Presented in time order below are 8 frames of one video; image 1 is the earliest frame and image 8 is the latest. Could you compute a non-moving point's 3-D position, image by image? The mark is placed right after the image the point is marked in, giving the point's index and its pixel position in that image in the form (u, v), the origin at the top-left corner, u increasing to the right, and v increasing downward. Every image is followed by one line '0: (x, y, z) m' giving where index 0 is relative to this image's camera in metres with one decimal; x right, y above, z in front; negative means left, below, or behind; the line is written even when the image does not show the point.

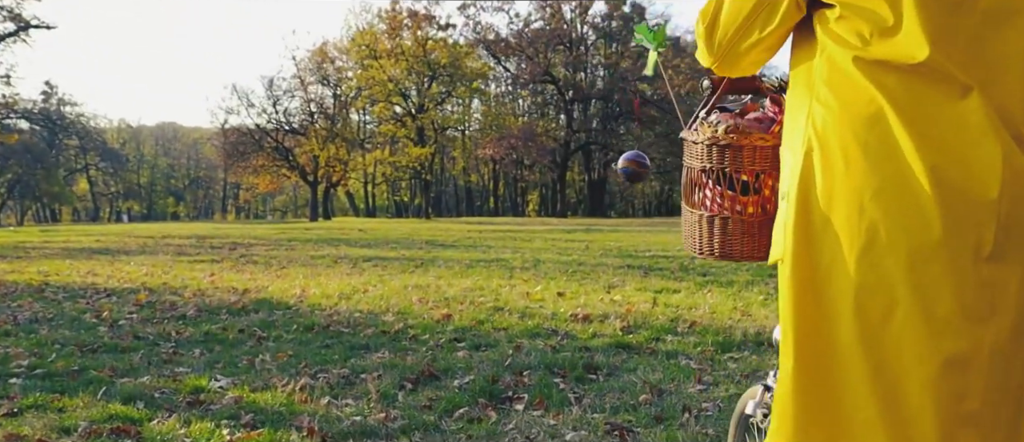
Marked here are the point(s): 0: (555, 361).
0: (+0.3, -0.9, +5.5) m
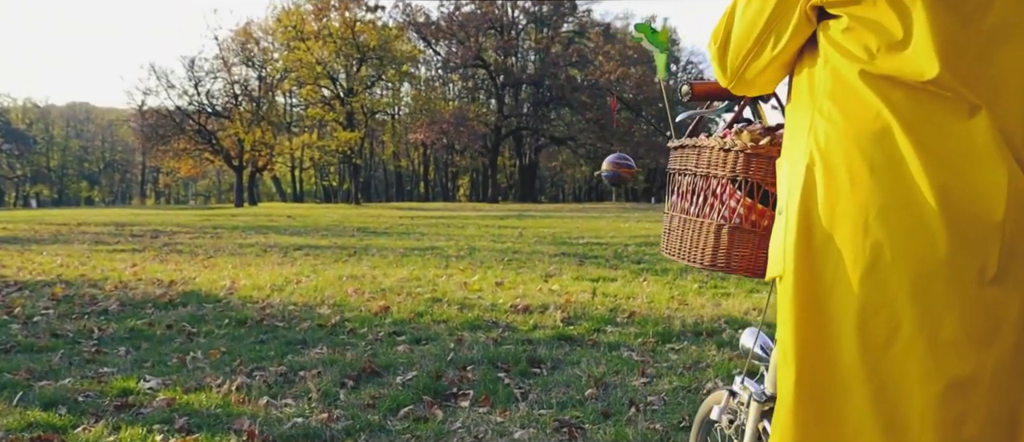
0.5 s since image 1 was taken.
0: (-0.1, -0.8, +5.5) m
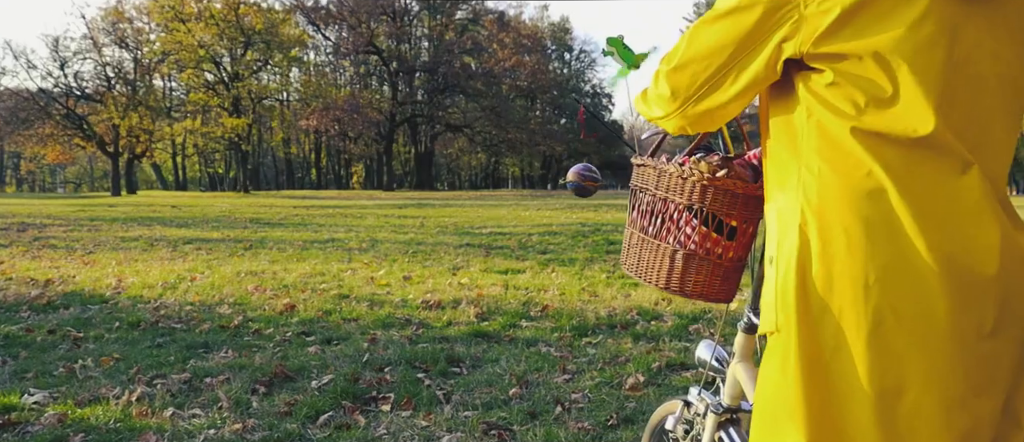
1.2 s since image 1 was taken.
0: (-0.6, -0.8, +5.4) m
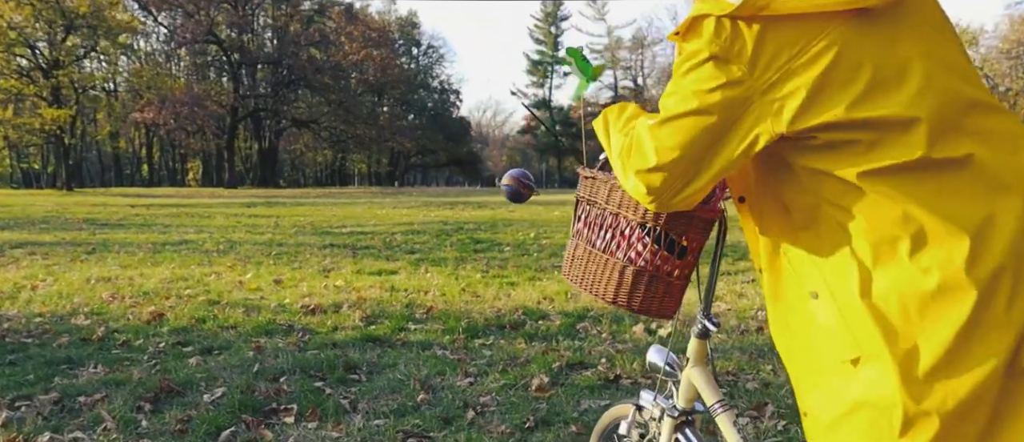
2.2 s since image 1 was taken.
0: (-1.2, -0.8, +5.2) m
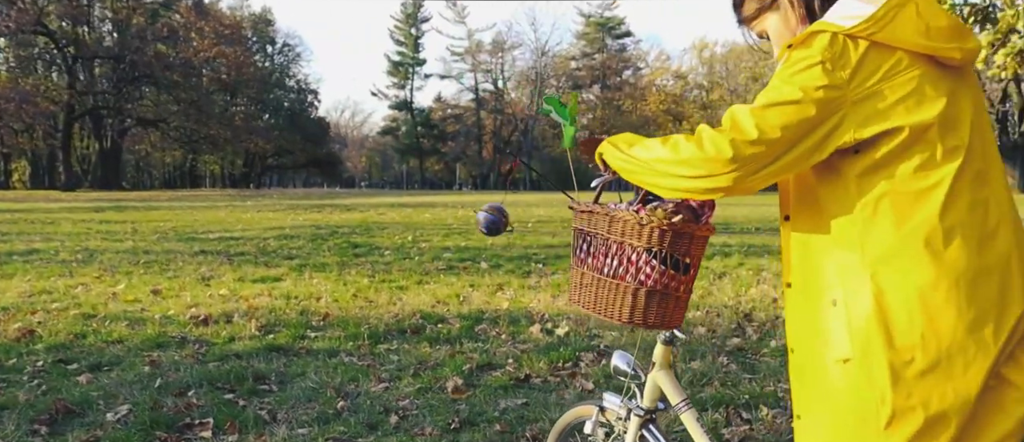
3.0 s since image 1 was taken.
0: (-1.8, -0.9, +5.2) m
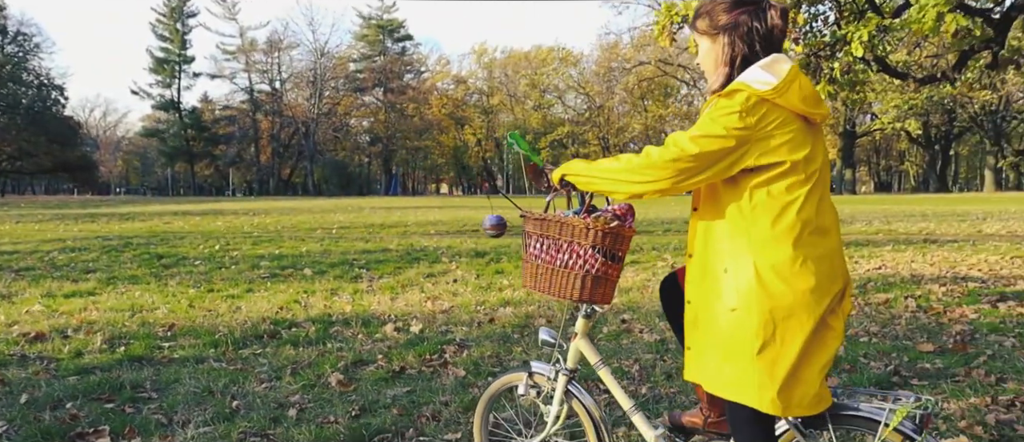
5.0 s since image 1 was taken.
0: (-2.5, -1.0, +5.1) m
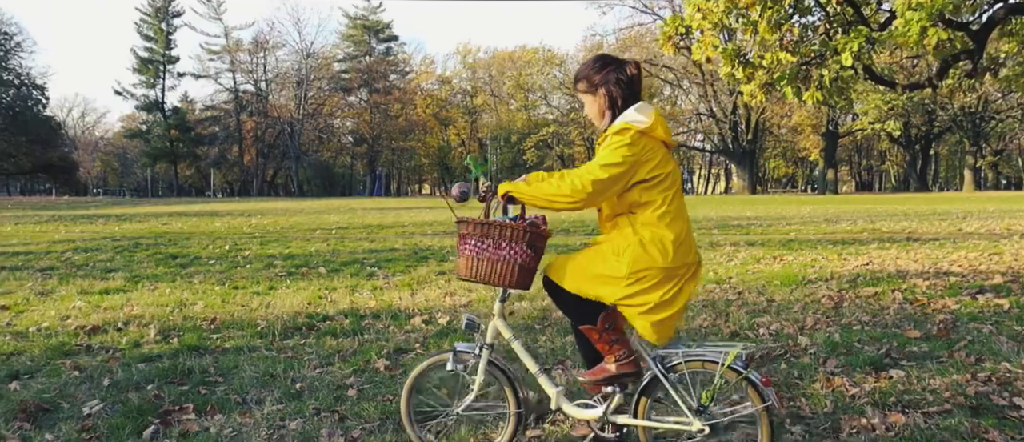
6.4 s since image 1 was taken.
0: (-2.3, -1.0, +5.7) m
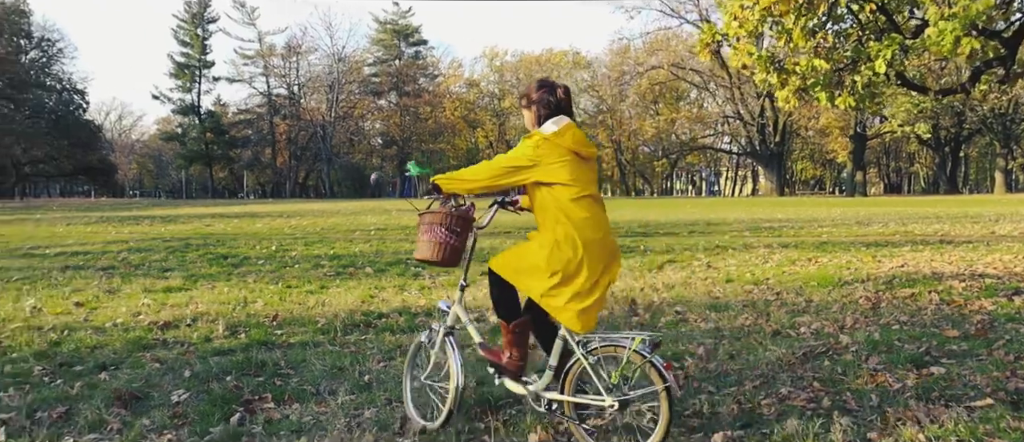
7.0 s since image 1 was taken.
0: (-2.0, -1.0, +6.0) m
